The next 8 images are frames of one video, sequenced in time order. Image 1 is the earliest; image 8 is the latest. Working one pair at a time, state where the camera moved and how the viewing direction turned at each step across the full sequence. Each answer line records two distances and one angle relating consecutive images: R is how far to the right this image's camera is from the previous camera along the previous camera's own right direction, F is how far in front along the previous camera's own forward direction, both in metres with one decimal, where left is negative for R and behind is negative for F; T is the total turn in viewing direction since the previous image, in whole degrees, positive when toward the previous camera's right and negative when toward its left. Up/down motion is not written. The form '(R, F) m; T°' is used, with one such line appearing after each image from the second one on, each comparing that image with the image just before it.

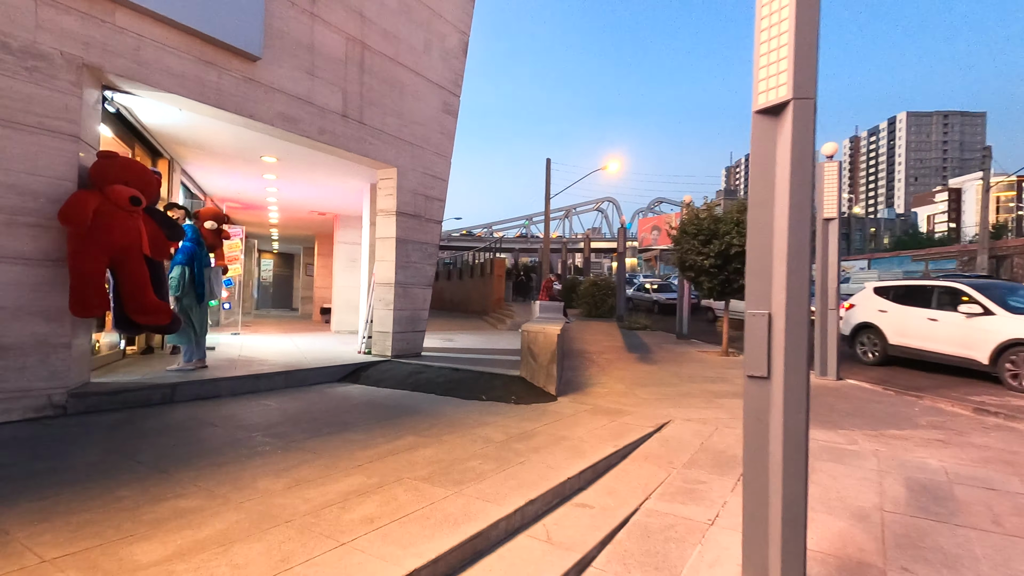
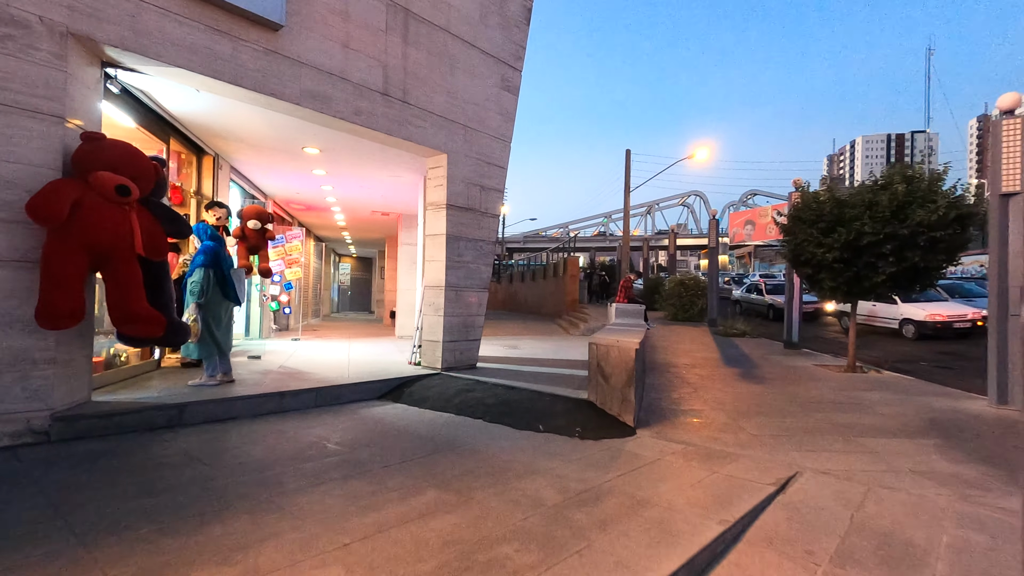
(+0.1, +1.3) m; -9°
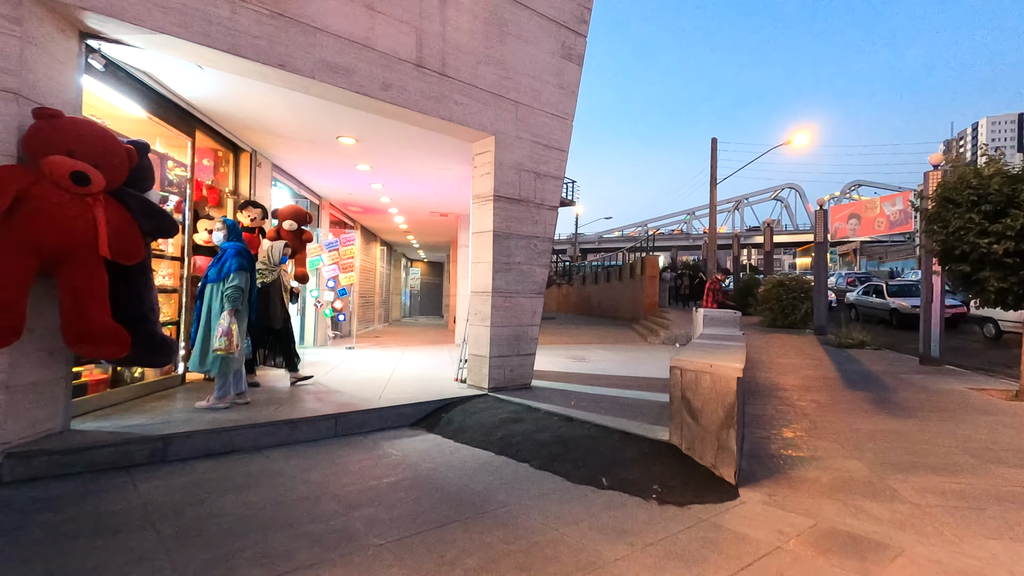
(+0.2, +1.2) m; -8°
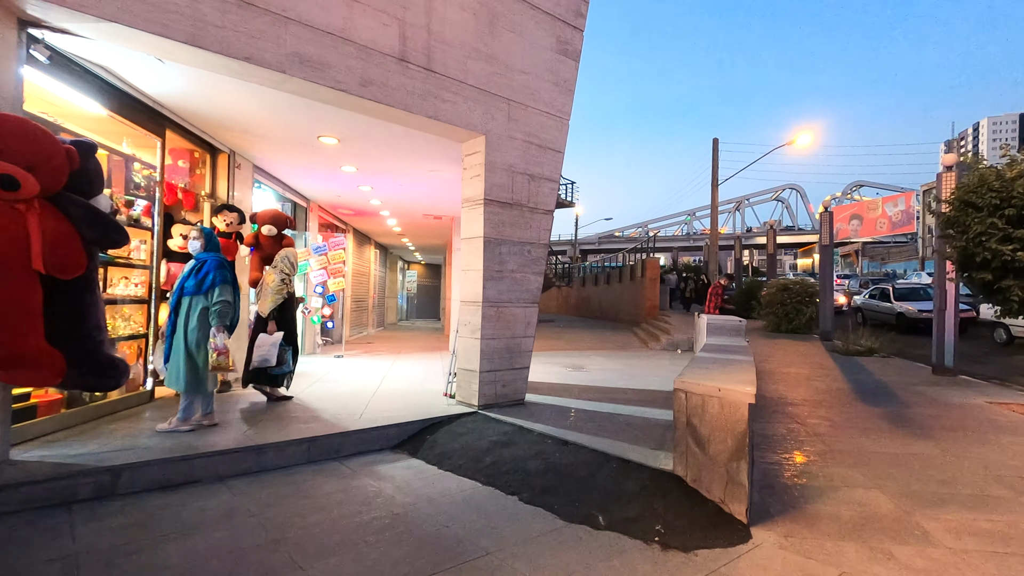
(+0.1, +0.4) m; 0°
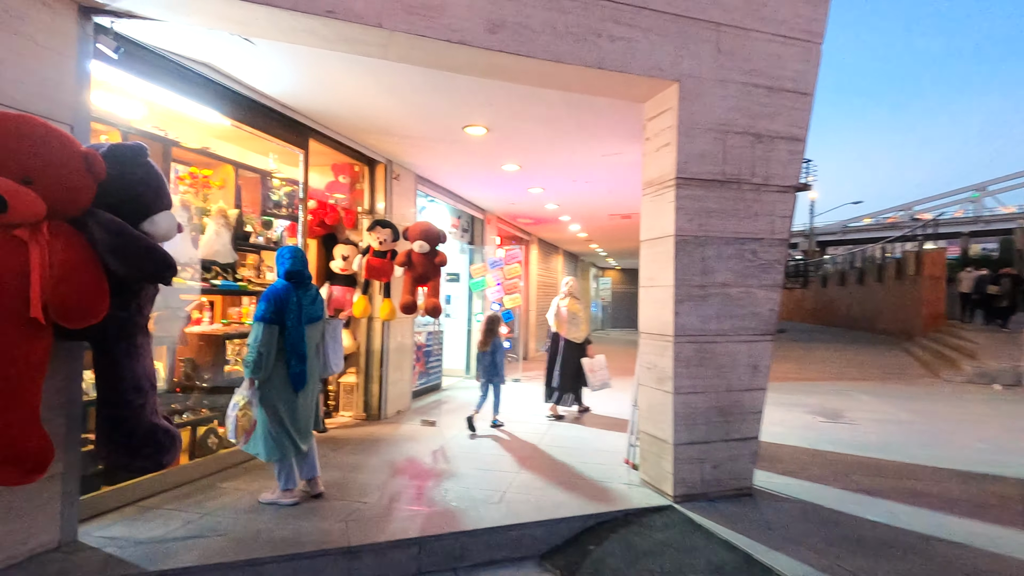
(0.0, +1.7) m; -22°
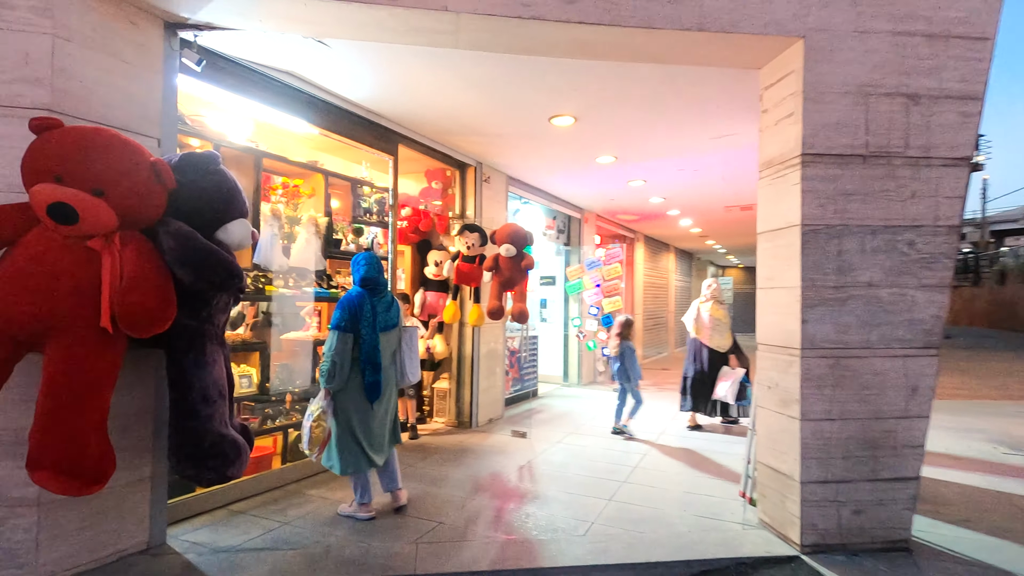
(+0.2, +0.4) m; -12°
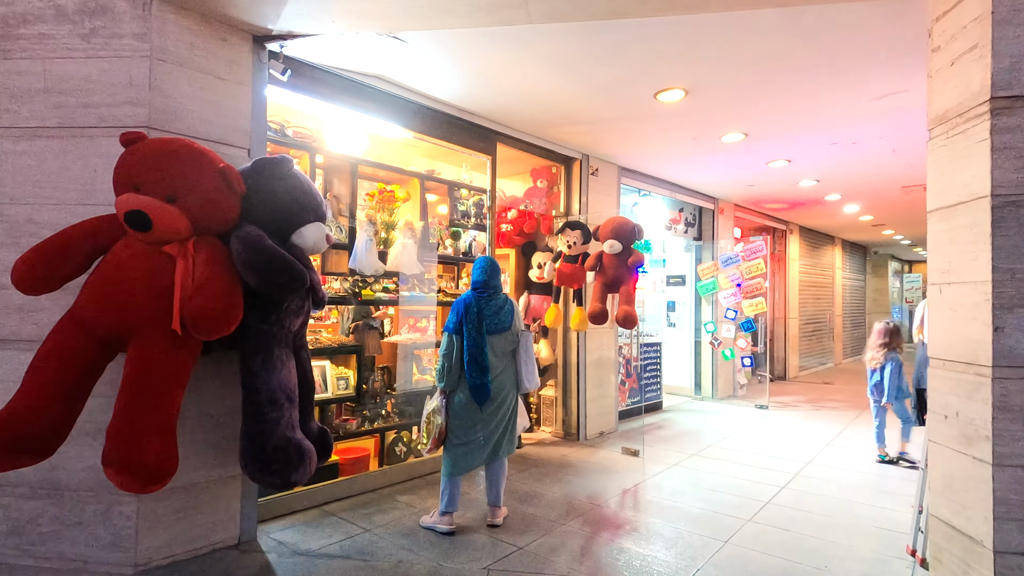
(+0.3, +0.4) m; -15°
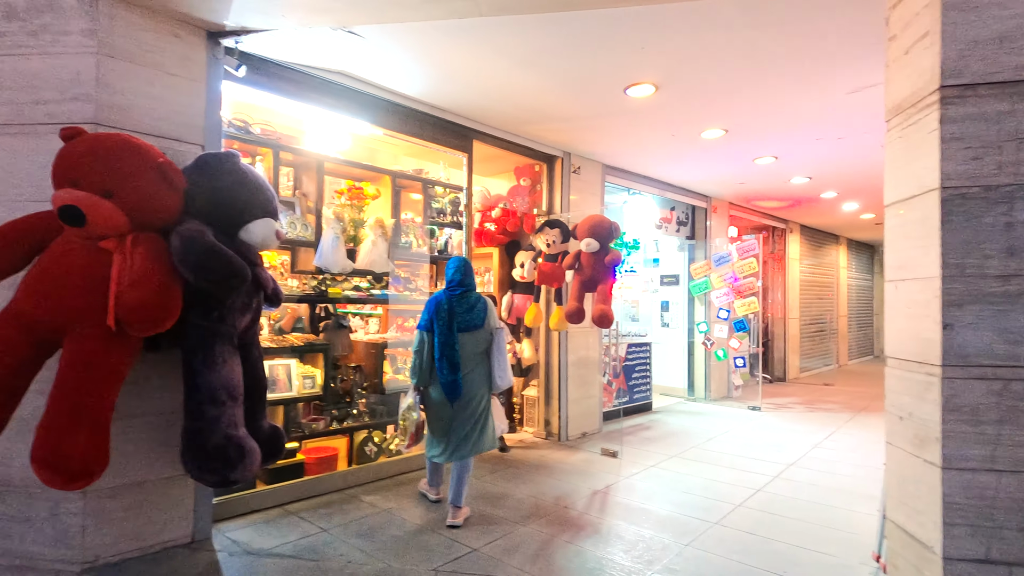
(+0.3, +0.1) m; -1°
